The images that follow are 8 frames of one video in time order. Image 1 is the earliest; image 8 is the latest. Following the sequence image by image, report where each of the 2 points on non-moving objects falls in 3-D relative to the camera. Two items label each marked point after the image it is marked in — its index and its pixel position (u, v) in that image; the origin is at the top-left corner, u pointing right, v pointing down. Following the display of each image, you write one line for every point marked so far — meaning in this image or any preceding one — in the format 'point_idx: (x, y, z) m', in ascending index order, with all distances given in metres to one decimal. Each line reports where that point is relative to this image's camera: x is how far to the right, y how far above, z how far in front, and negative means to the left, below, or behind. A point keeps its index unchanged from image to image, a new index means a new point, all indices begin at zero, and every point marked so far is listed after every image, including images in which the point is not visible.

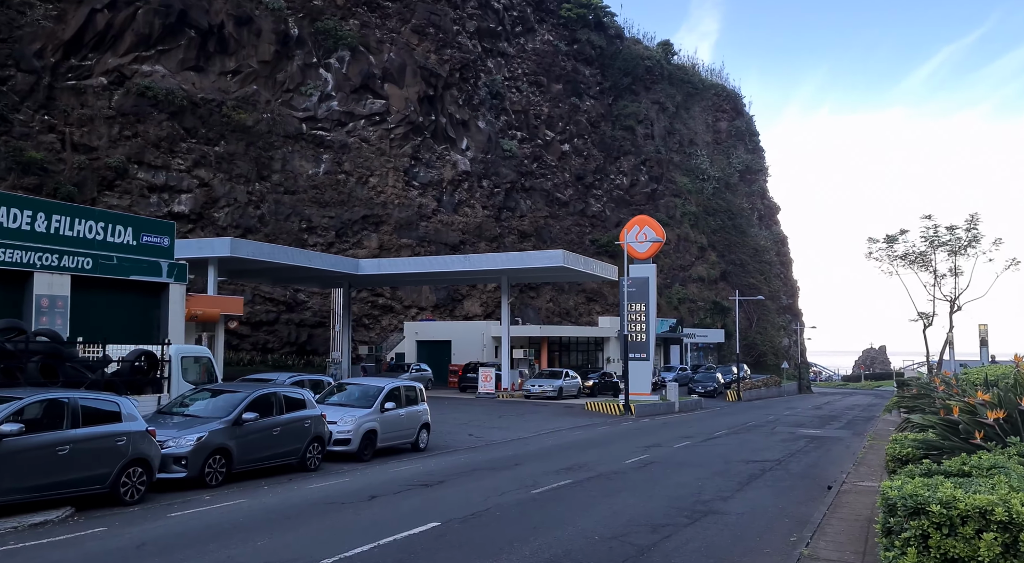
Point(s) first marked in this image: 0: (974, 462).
0: (+3.6, -1.4, +5.7) m
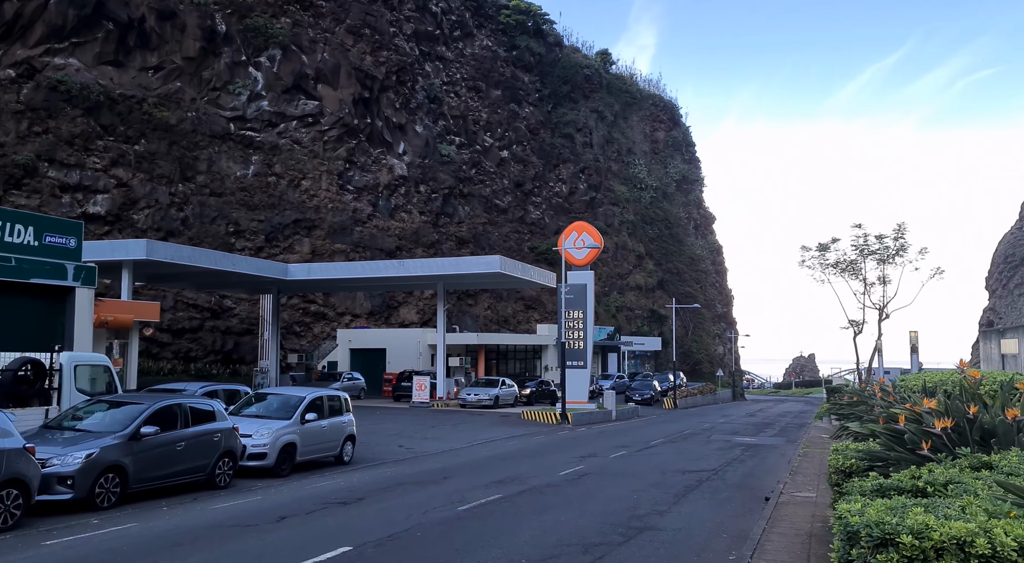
0: (+2.9, -1.4, +5.2) m
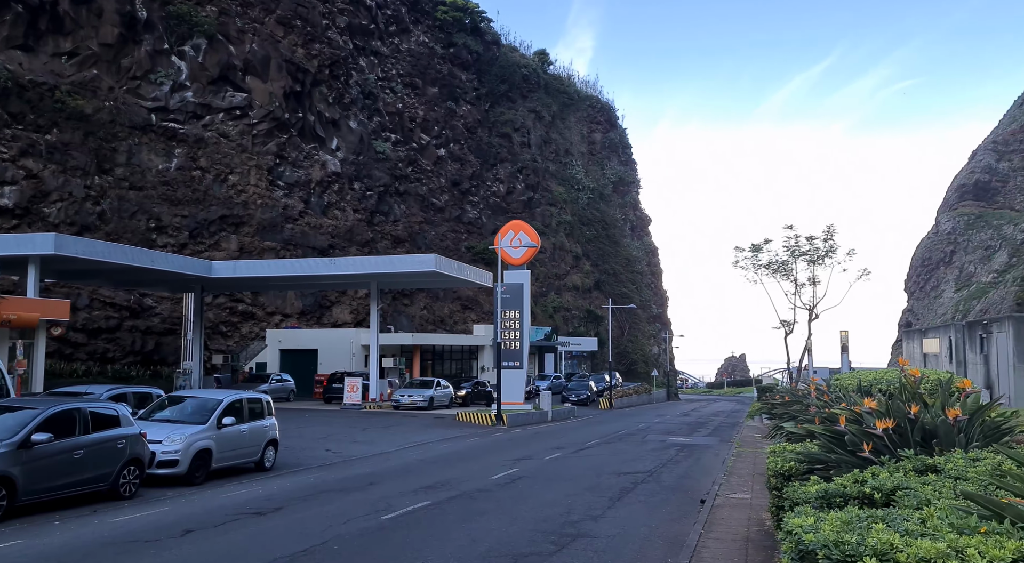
0: (+2.4, -1.3, +4.9) m
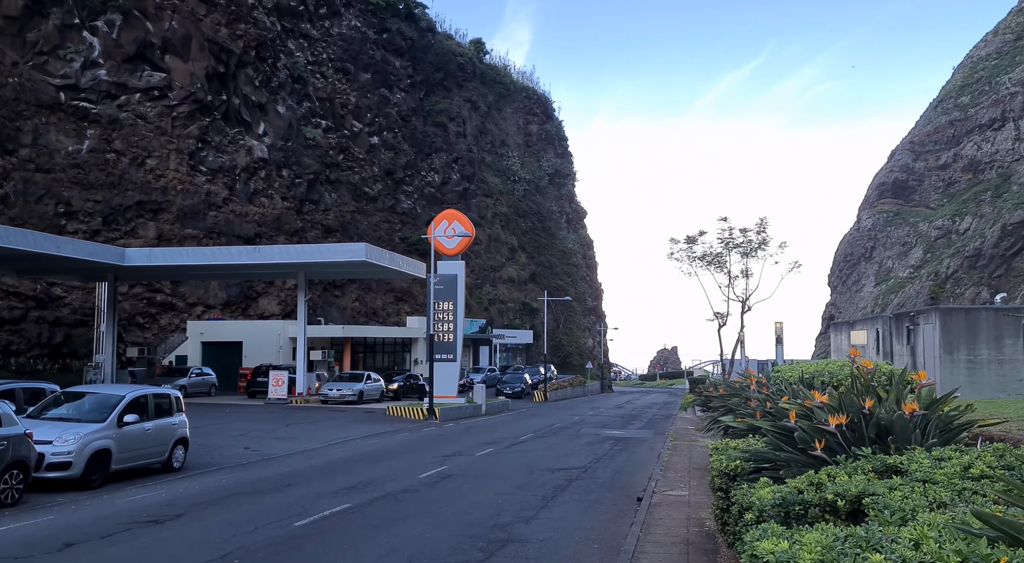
0: (+1.9, -1.2, +4.4) m
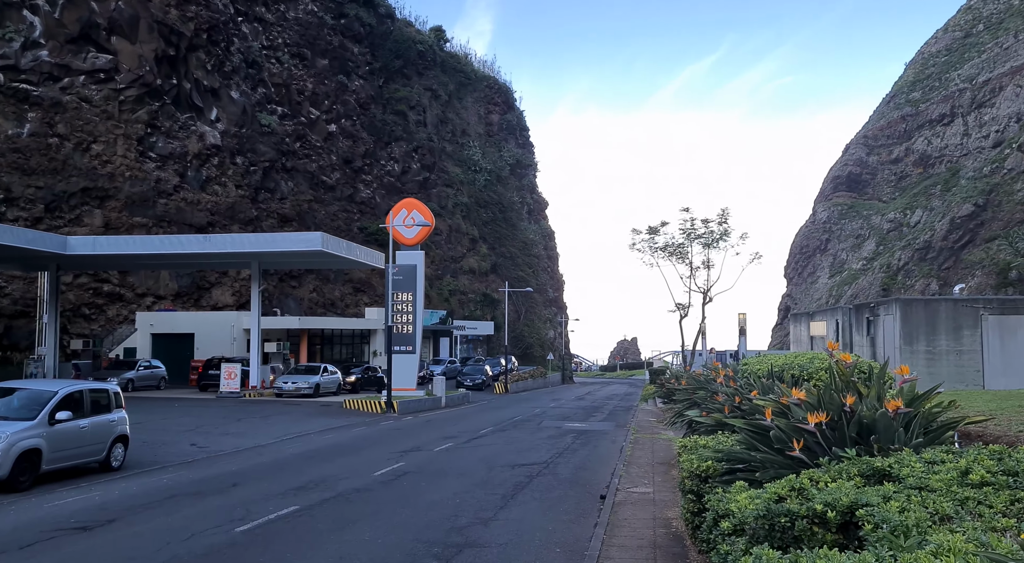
0: (+1.7, -1.1, +4.0) m
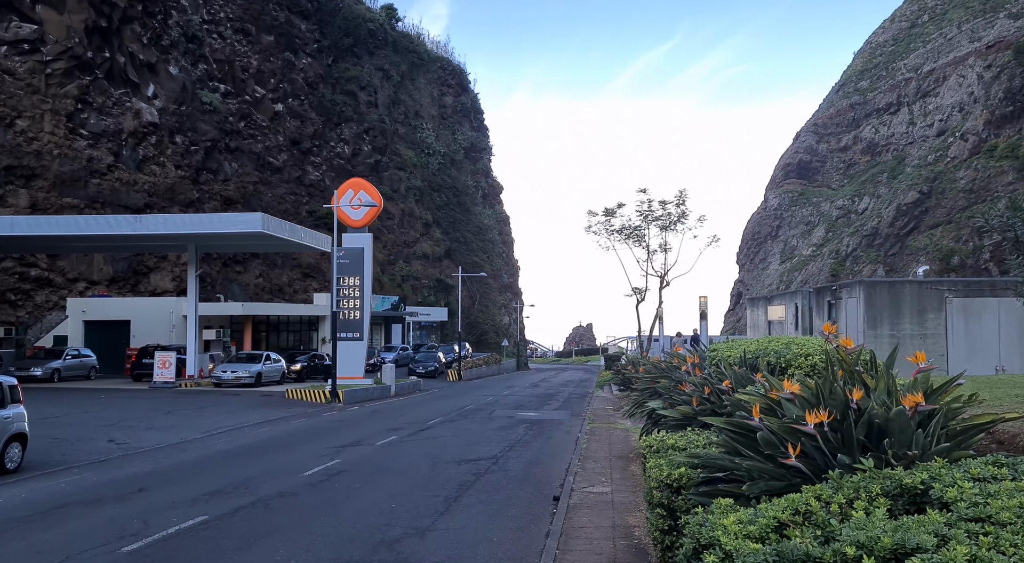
0: (+1.3, -1.0, +3.0) m
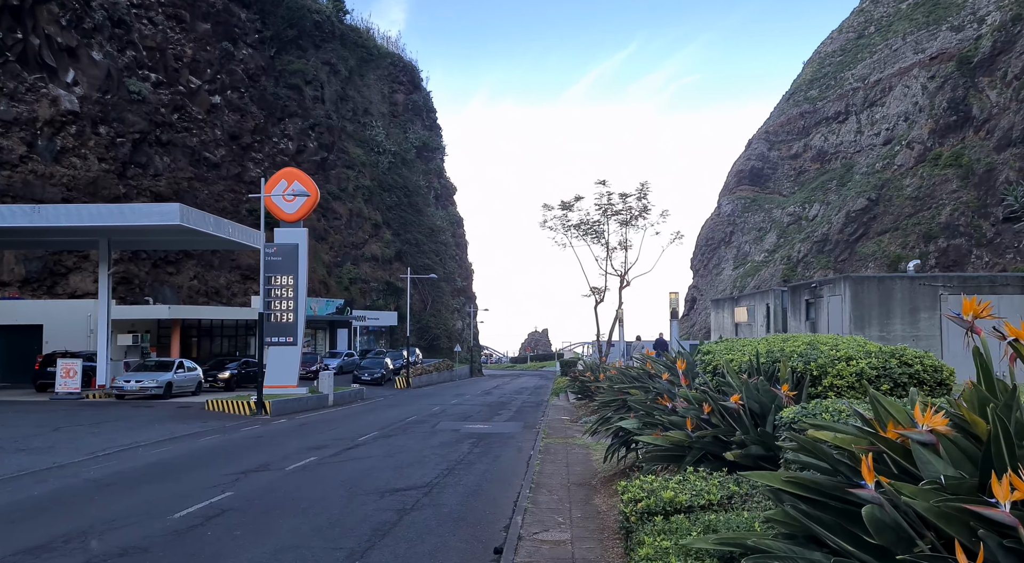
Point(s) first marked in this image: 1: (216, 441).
0: (+1.0, -0.7, +0.8) m
1: (-6.8, -3.7, +16.9) m
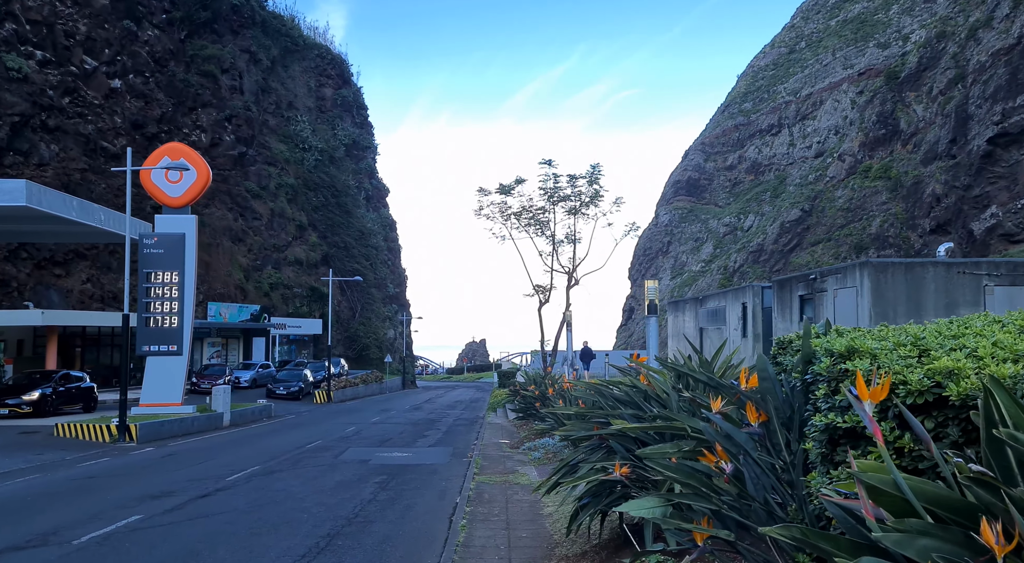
0: (+1.0, -0.3, -2.9) m
1: (-8.1, -3.4, +12.4) m
